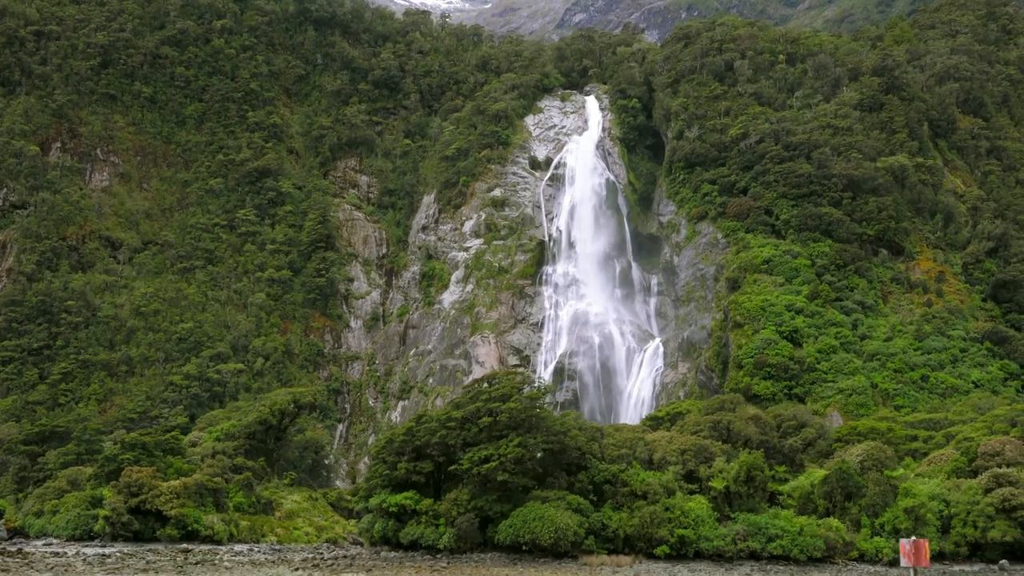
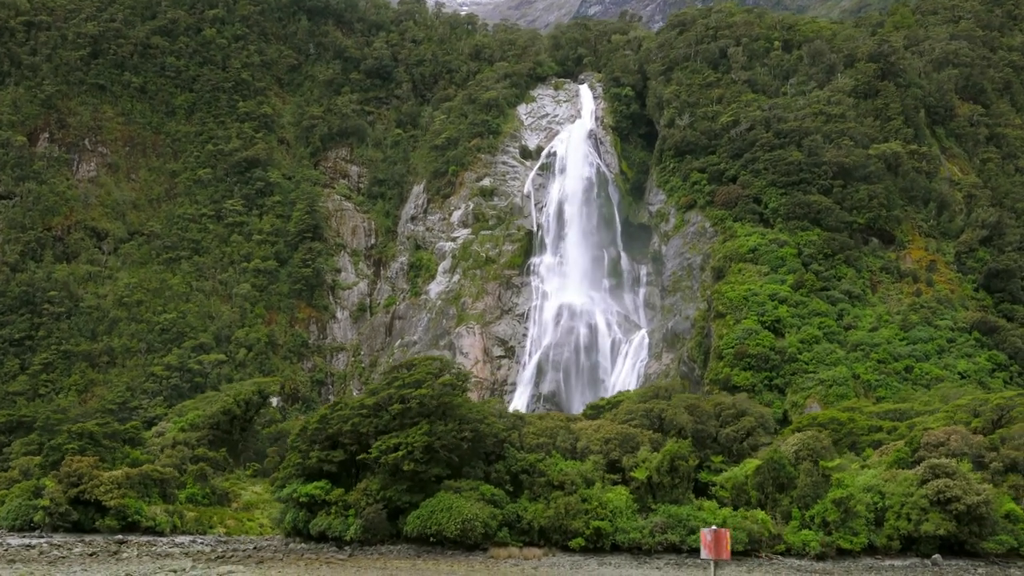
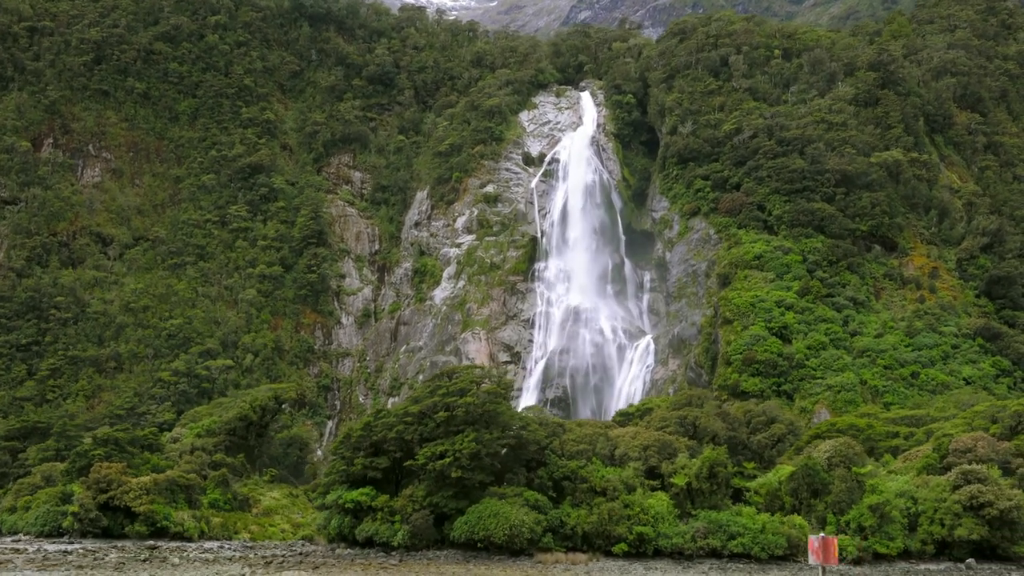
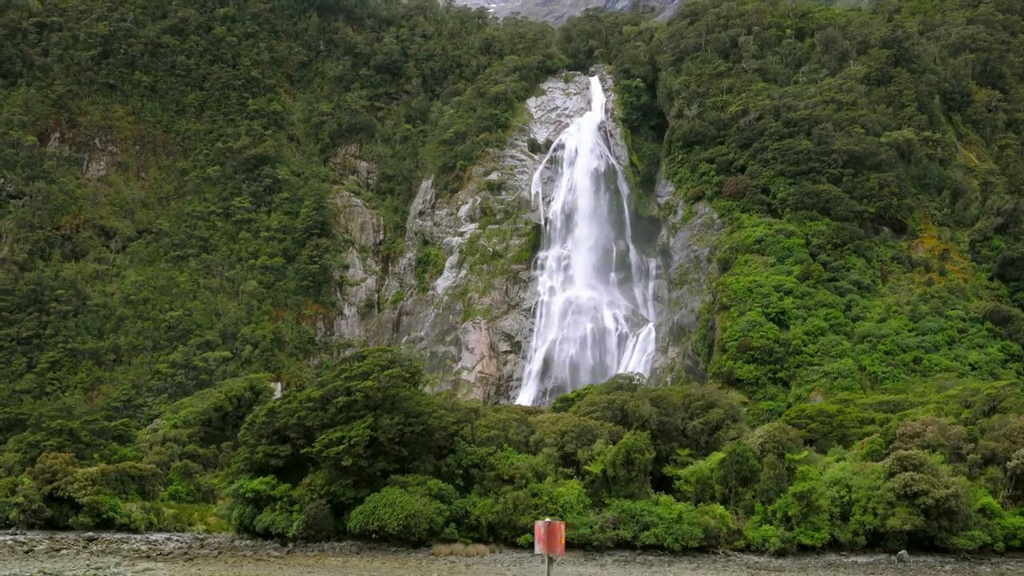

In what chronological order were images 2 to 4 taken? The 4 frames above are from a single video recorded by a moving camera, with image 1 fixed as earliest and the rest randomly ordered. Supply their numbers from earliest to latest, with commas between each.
3, 2, 4
